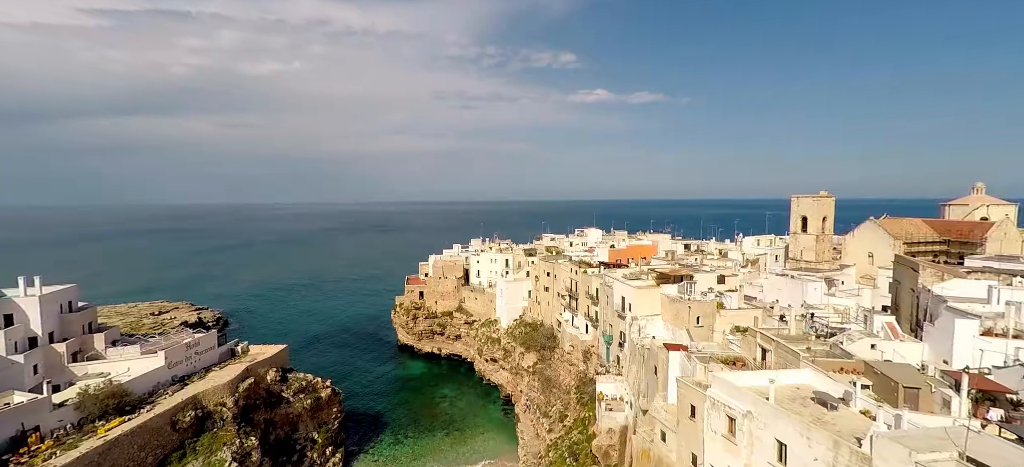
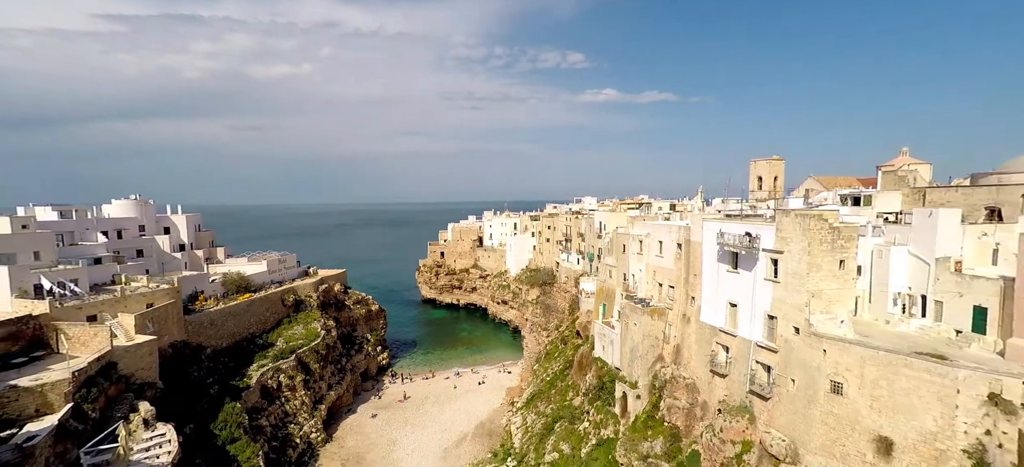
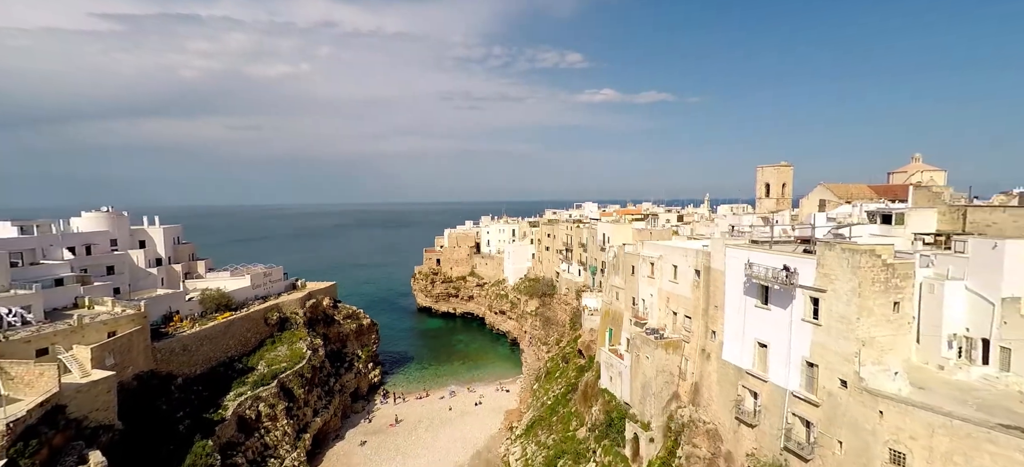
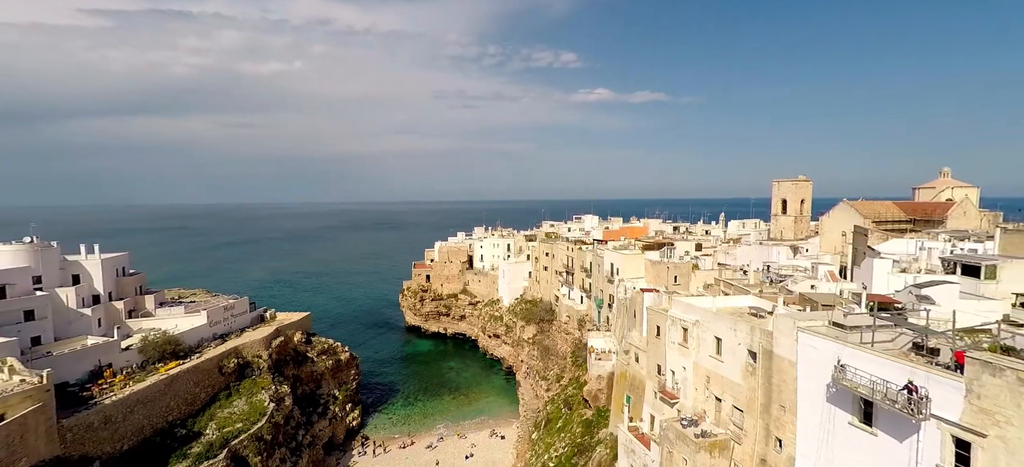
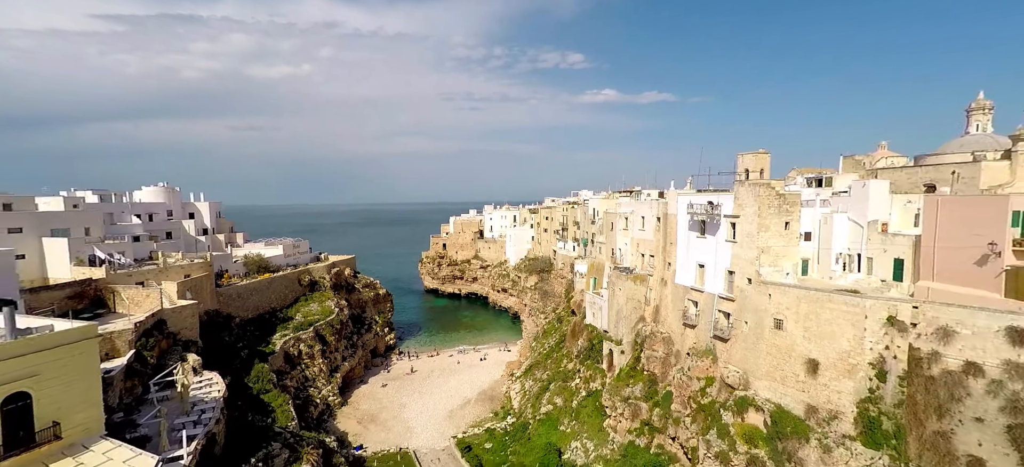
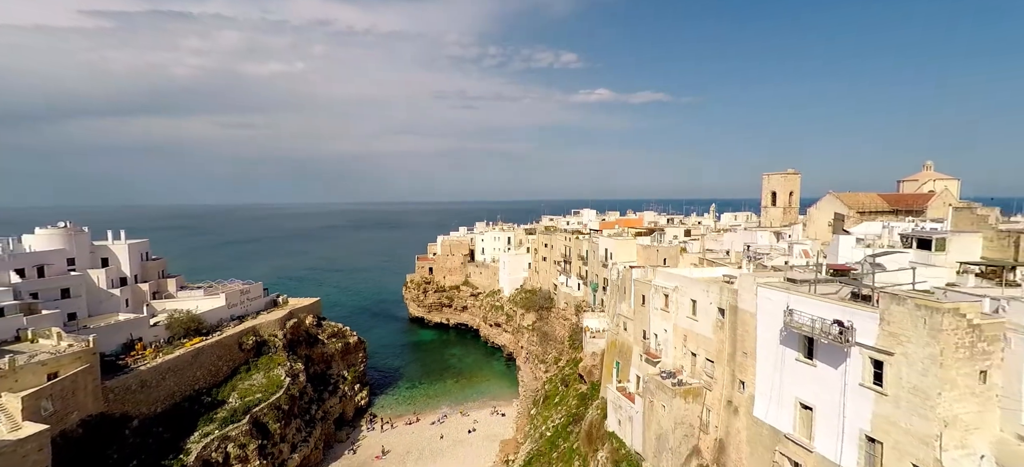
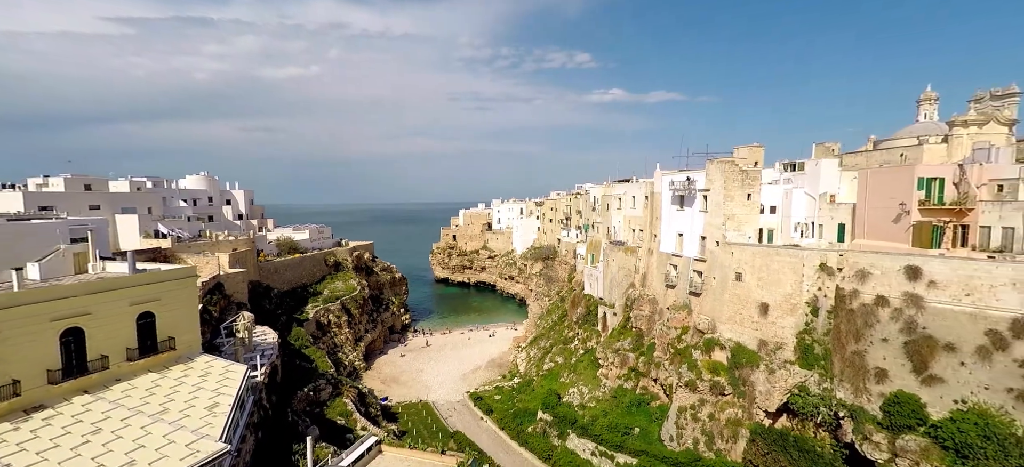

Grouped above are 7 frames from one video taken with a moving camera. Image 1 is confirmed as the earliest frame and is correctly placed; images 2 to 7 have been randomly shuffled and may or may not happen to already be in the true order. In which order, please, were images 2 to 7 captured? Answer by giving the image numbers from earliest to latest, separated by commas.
4, 6, 3, 2, 5, 7
